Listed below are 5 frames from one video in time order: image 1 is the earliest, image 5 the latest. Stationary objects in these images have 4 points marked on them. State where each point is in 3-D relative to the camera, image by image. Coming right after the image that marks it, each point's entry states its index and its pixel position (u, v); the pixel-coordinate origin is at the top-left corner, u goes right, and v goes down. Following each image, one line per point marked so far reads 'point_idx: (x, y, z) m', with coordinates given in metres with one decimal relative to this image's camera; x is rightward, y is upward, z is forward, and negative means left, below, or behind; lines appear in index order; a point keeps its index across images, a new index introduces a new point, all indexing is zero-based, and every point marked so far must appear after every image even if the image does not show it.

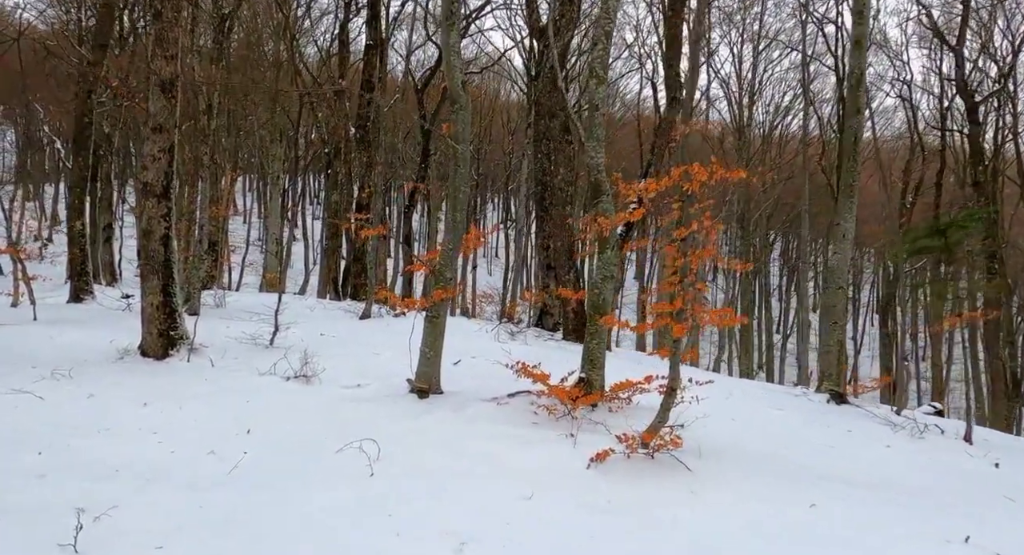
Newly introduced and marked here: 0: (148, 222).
0: (-4.7, +0.7, +12.3) m
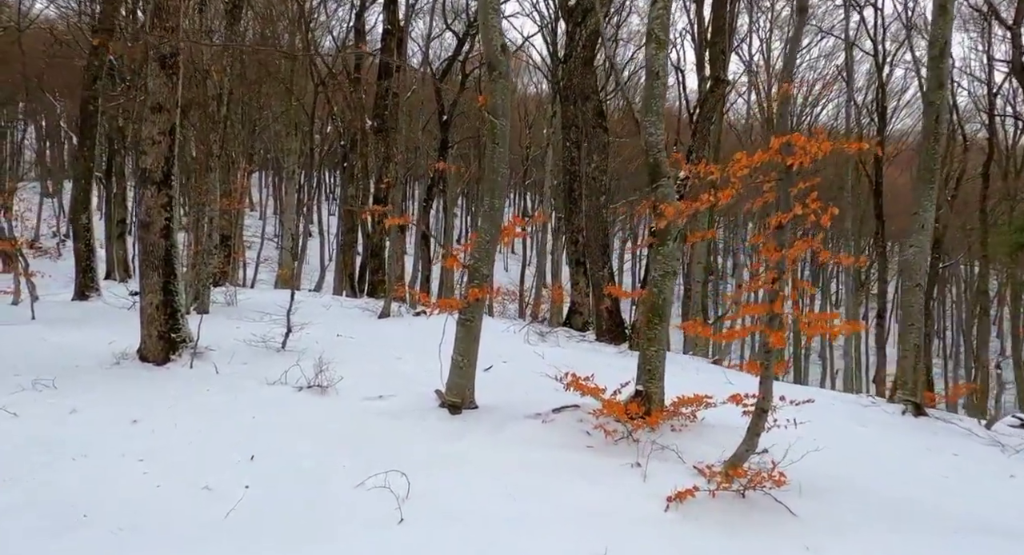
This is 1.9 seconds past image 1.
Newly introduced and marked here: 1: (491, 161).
0: (-4.2, +0.7, +11.1) m
1: (-0.2, +1.1, +8.6) m
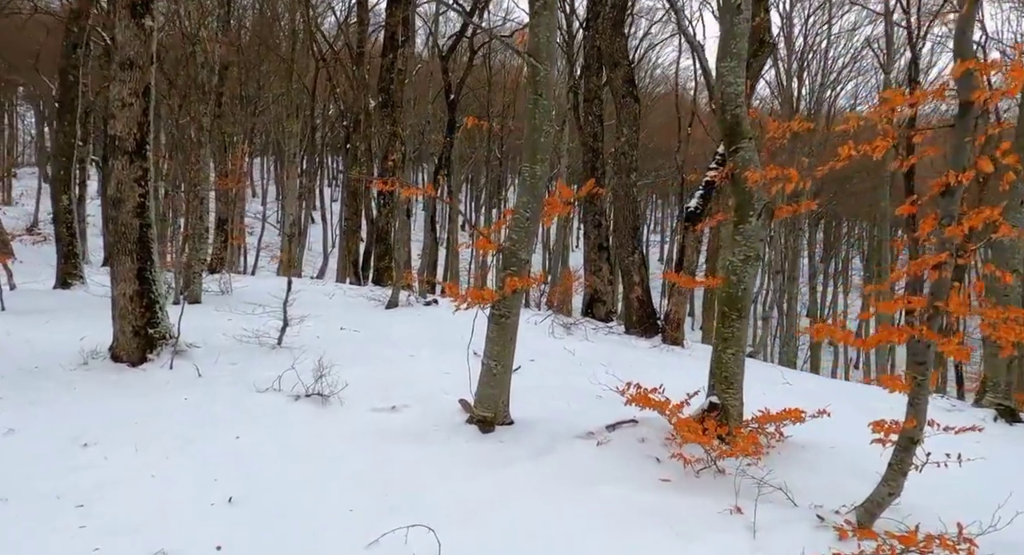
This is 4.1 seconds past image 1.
0: (-3.9, +0.9, +9.4) m
1: (+0.1, +1.2, +6.9) m
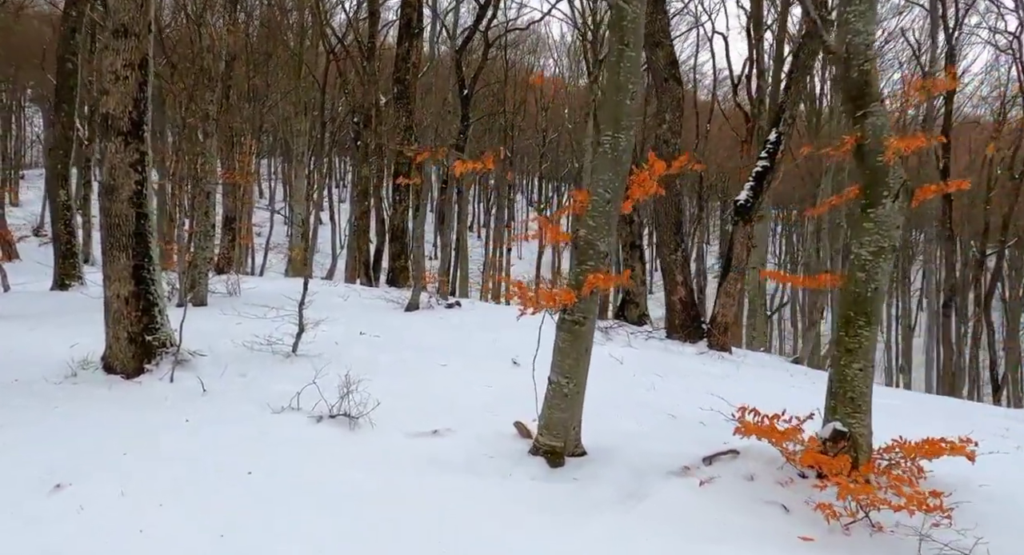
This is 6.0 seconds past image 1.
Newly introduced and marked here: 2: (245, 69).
0: (-3.4, +0.9, +8.1) m
1: (+0.6, +1.2, +5.6) m
2: (-5.5, +4.3, +19.5) m
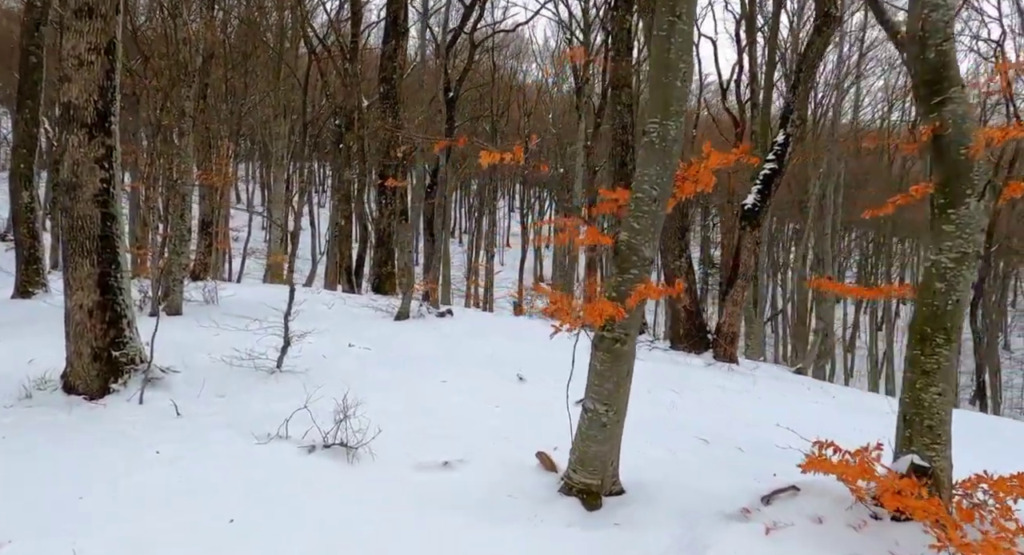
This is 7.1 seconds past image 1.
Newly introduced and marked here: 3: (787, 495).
0: (-3.3, +0.8, +7.2) m
1: (+0.7, +1.1, +4.8) m
2: (-5.6, +4.2, +18.6) m
3: (+1.4, -1.1, +5.0) m
